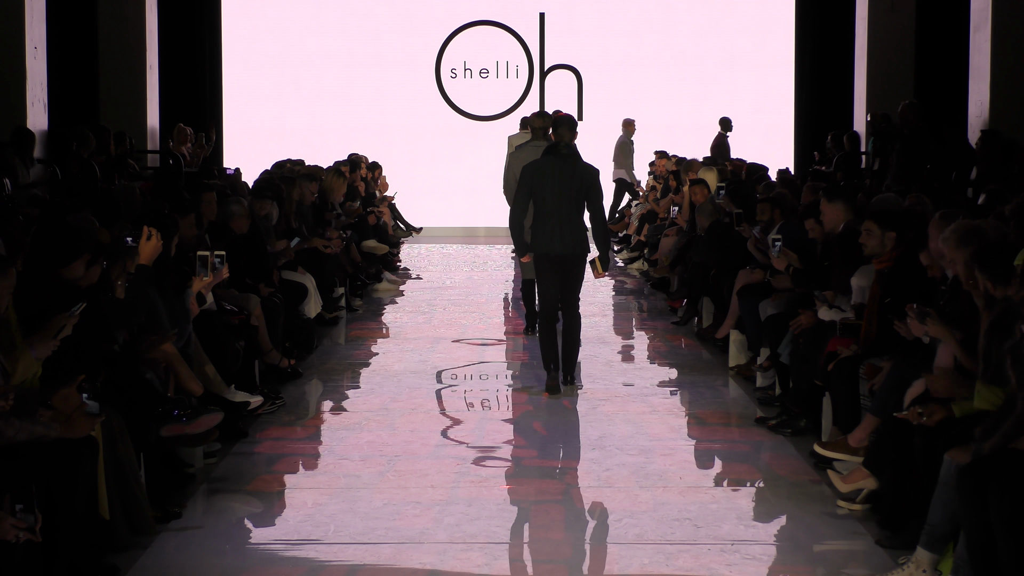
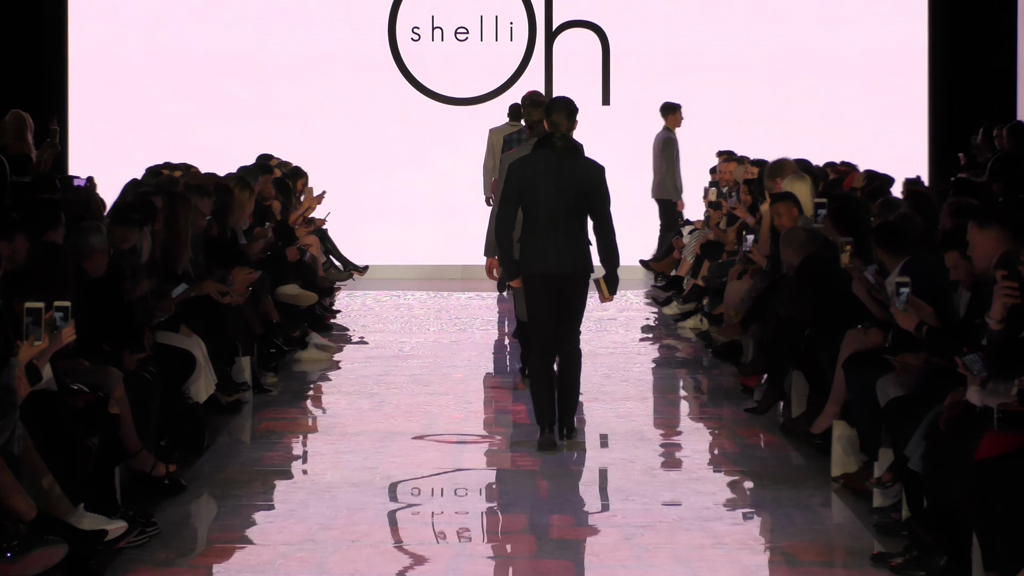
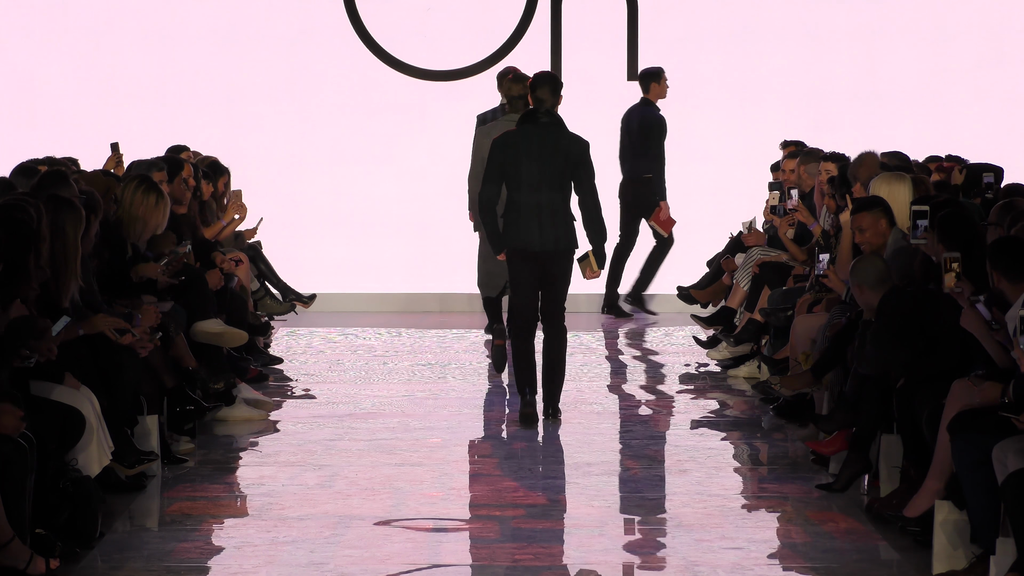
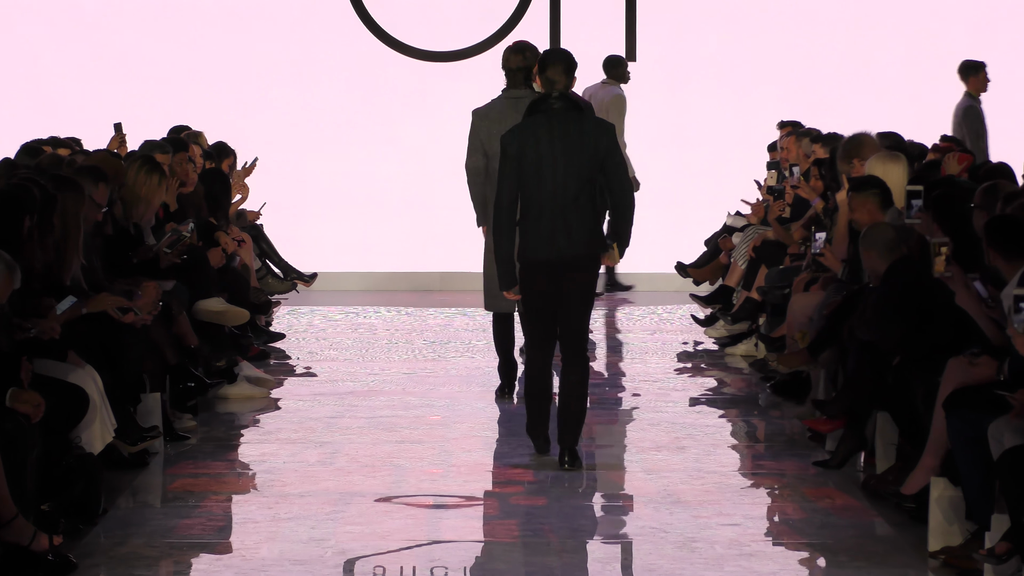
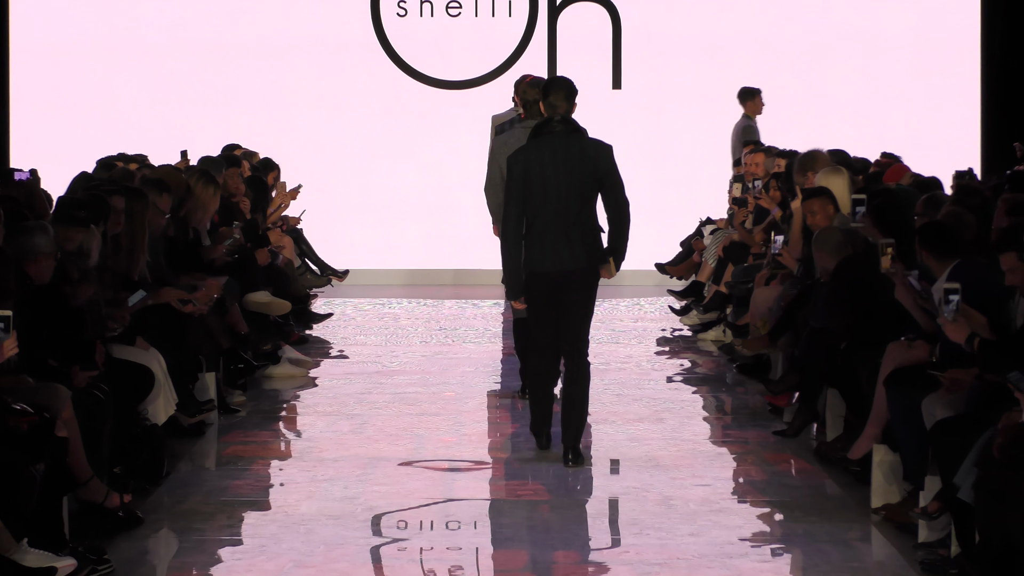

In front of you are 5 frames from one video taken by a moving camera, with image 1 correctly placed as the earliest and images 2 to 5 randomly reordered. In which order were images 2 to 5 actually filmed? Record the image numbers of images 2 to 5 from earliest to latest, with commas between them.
2, 5, 4, 3
